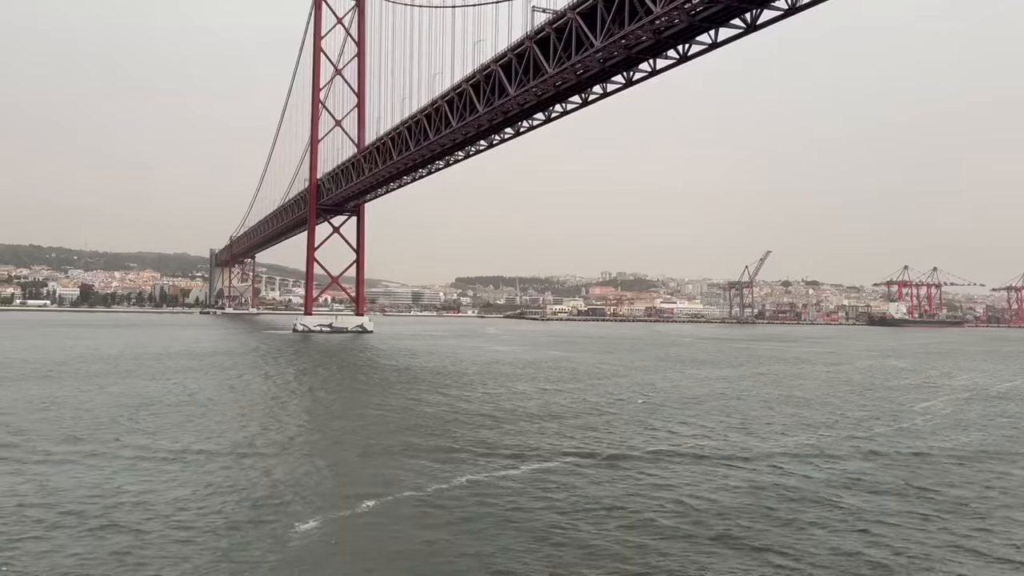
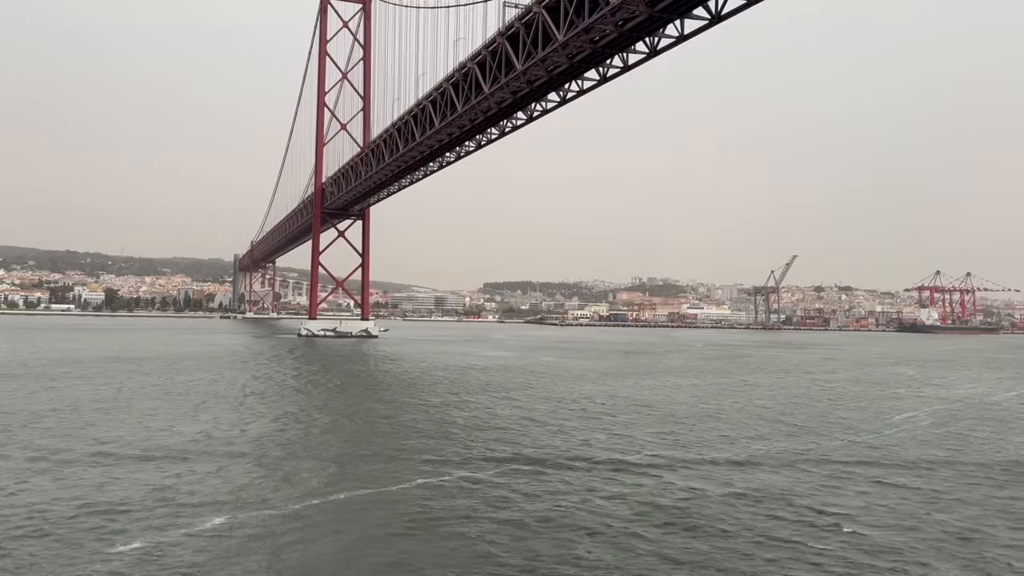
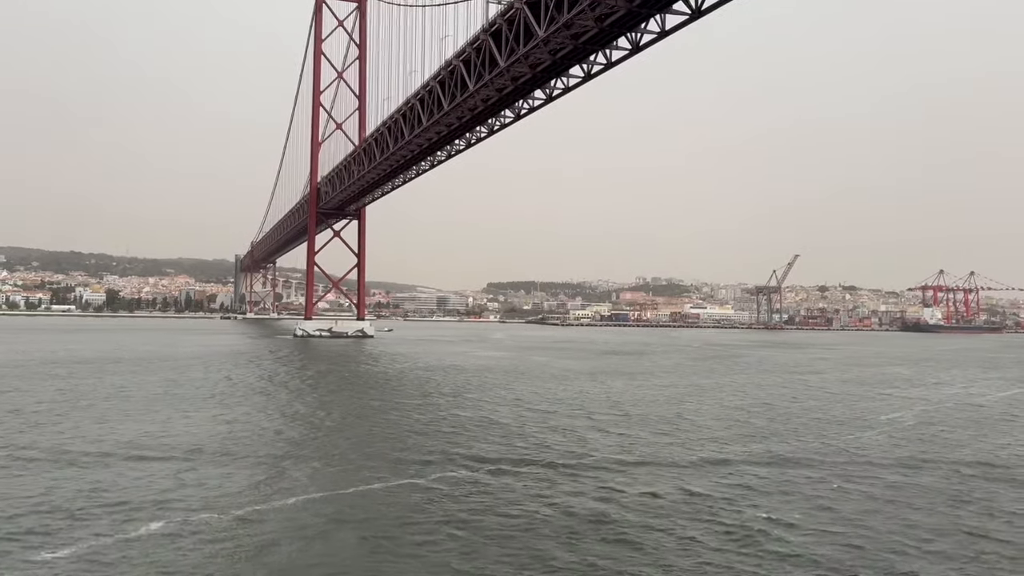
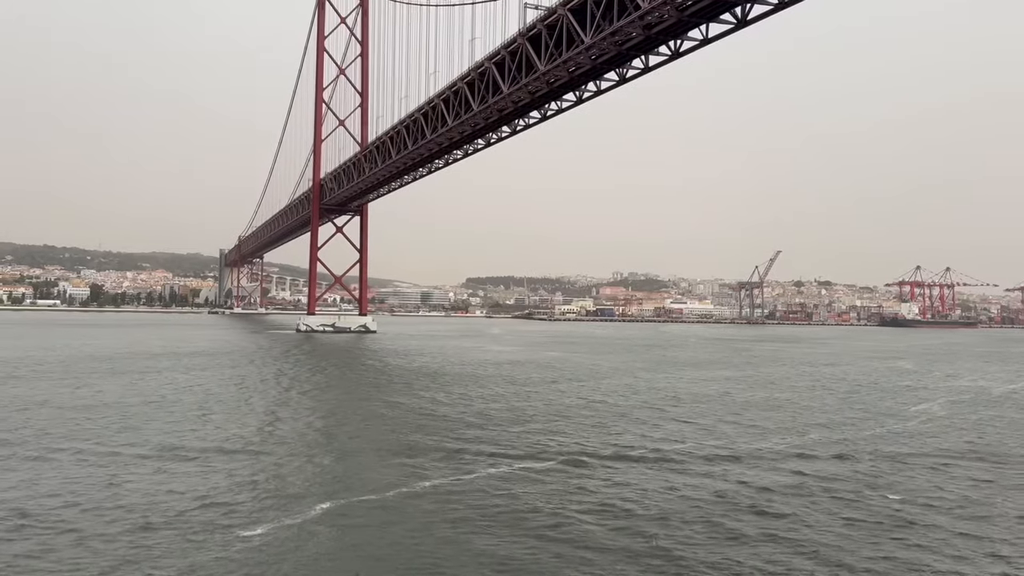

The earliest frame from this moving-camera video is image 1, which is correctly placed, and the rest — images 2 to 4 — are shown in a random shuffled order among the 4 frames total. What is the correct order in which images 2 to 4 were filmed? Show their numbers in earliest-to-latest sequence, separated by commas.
4, 2, 3
